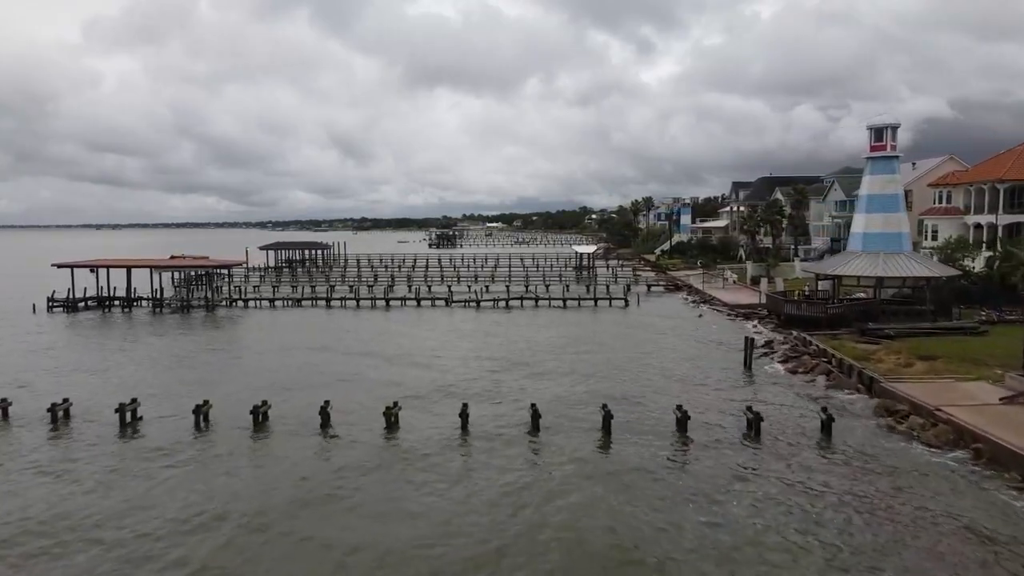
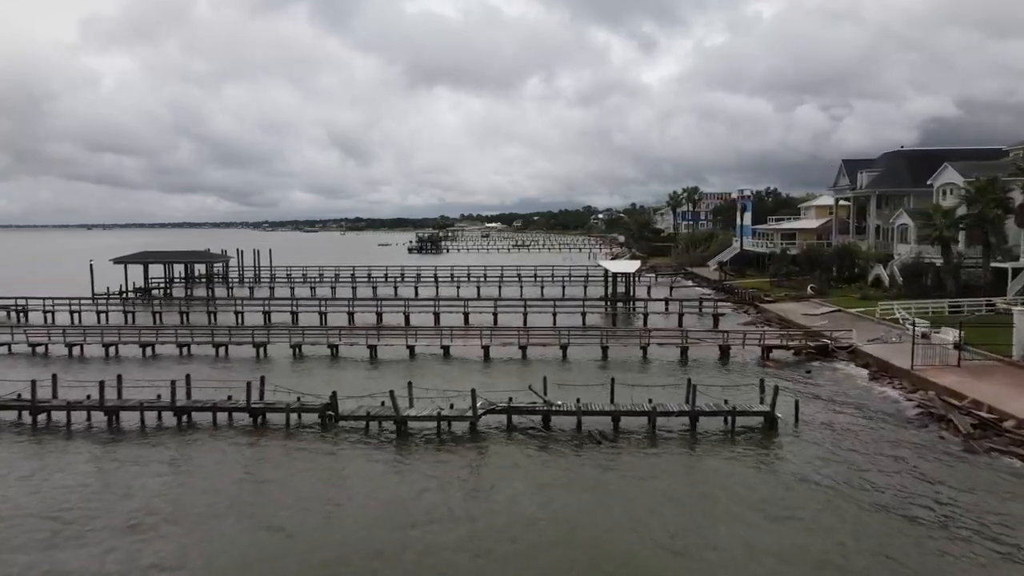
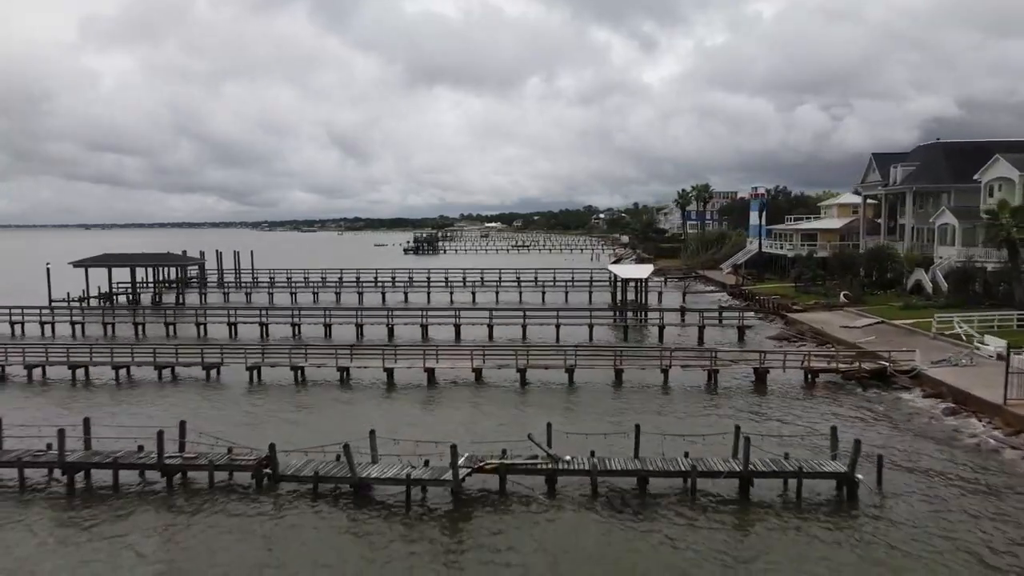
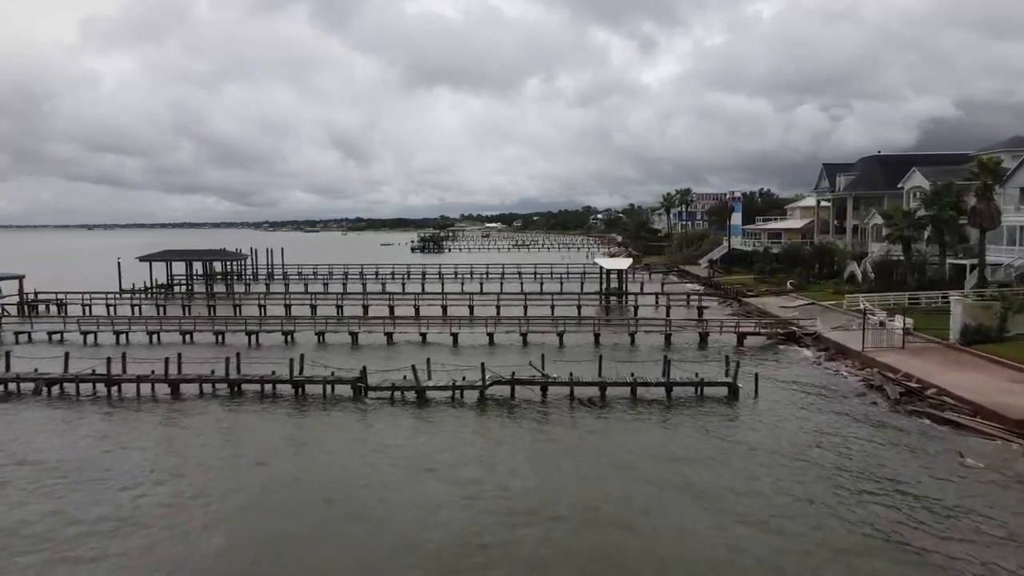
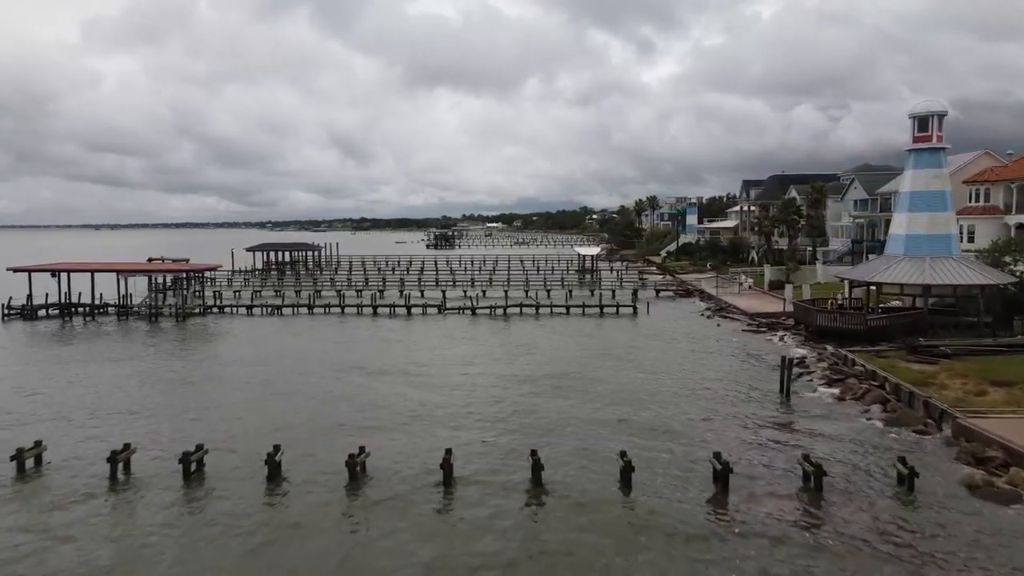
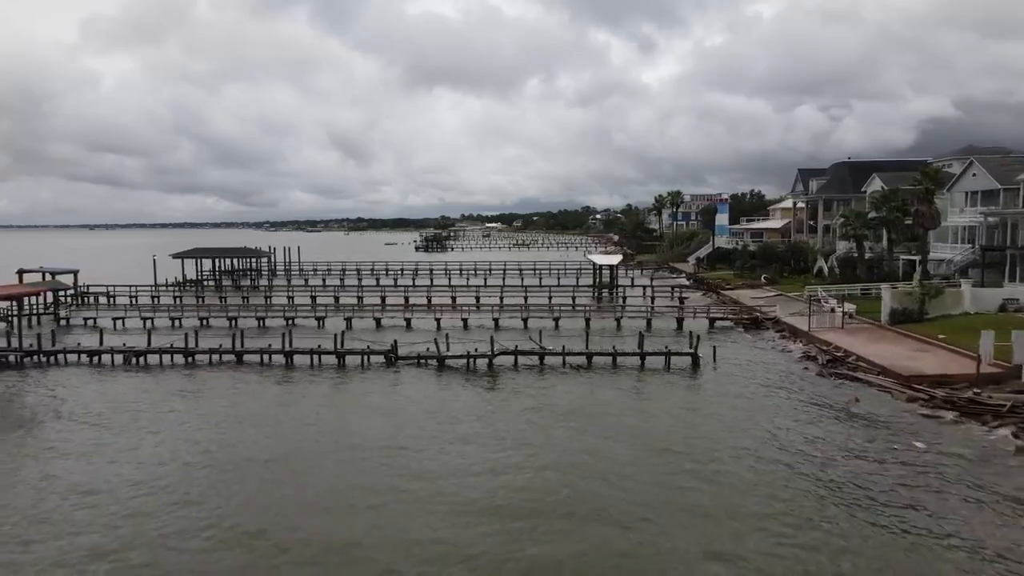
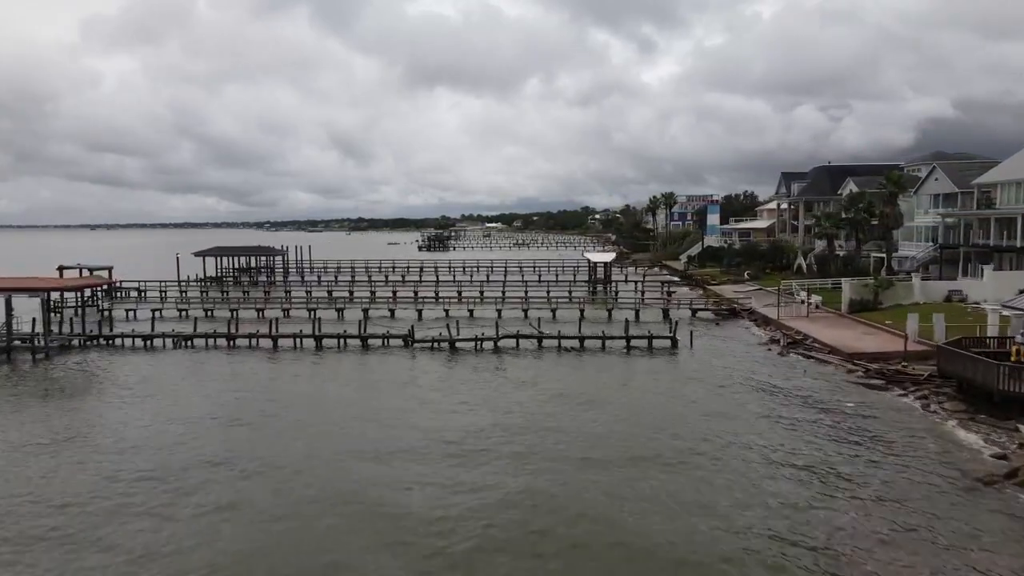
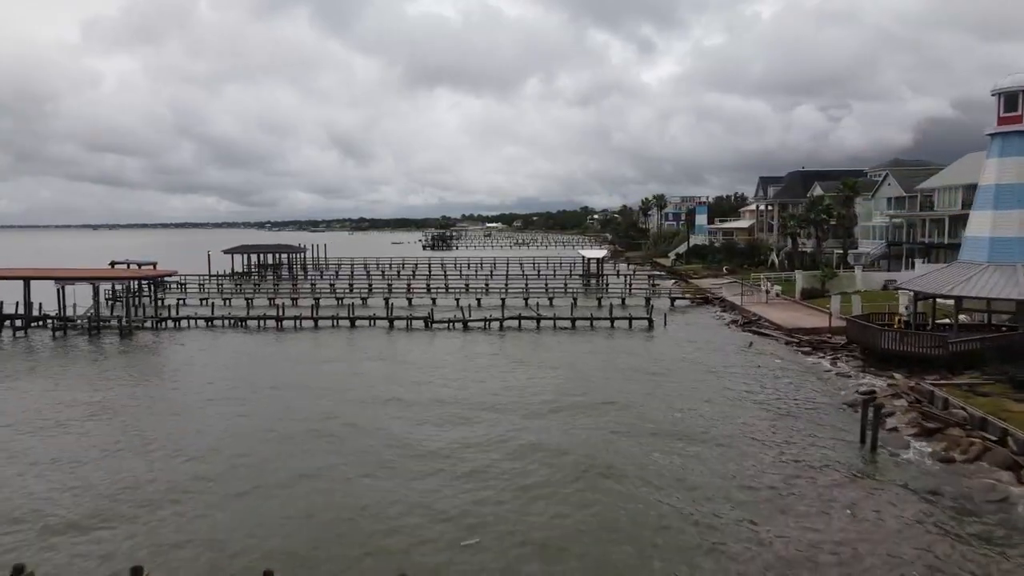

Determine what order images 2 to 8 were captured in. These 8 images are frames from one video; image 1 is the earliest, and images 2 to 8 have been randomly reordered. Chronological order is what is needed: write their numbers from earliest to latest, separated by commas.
5, 8, 7, 6, 4, 2, 3
